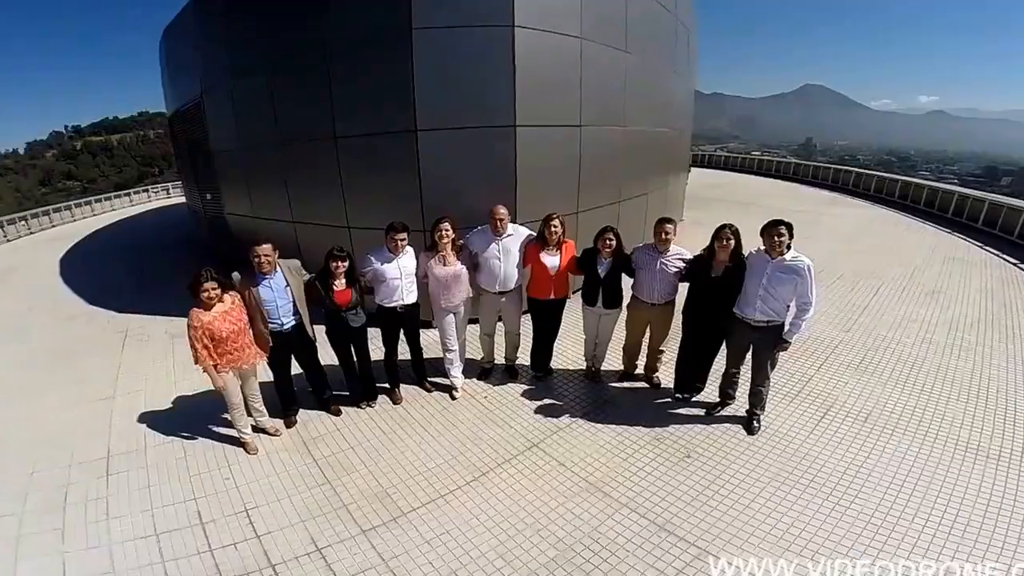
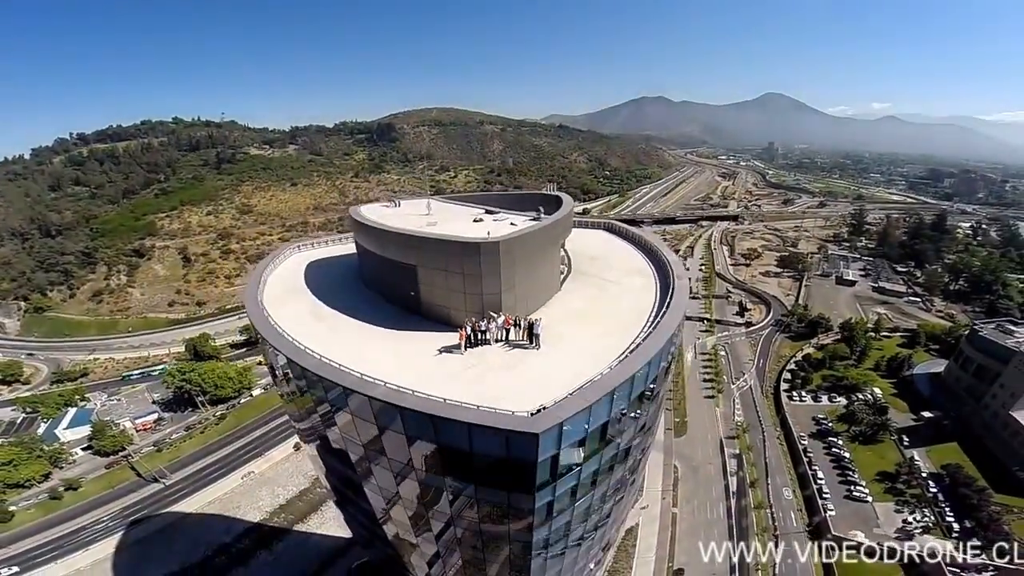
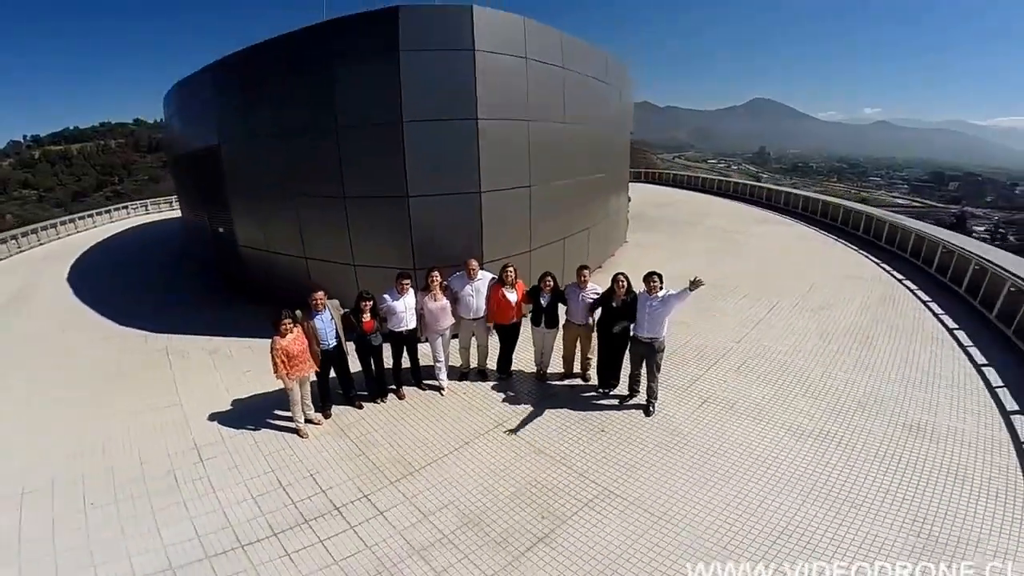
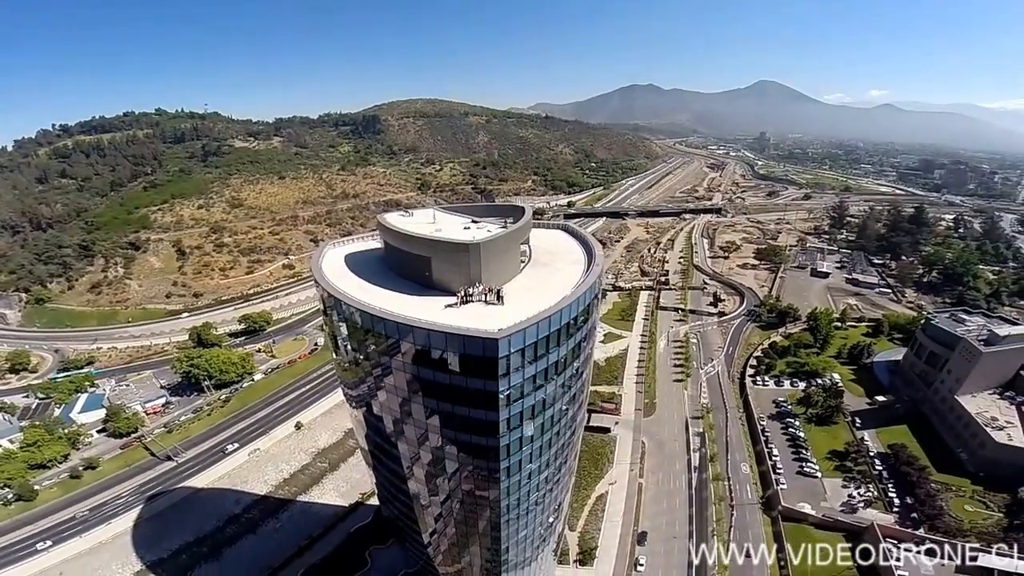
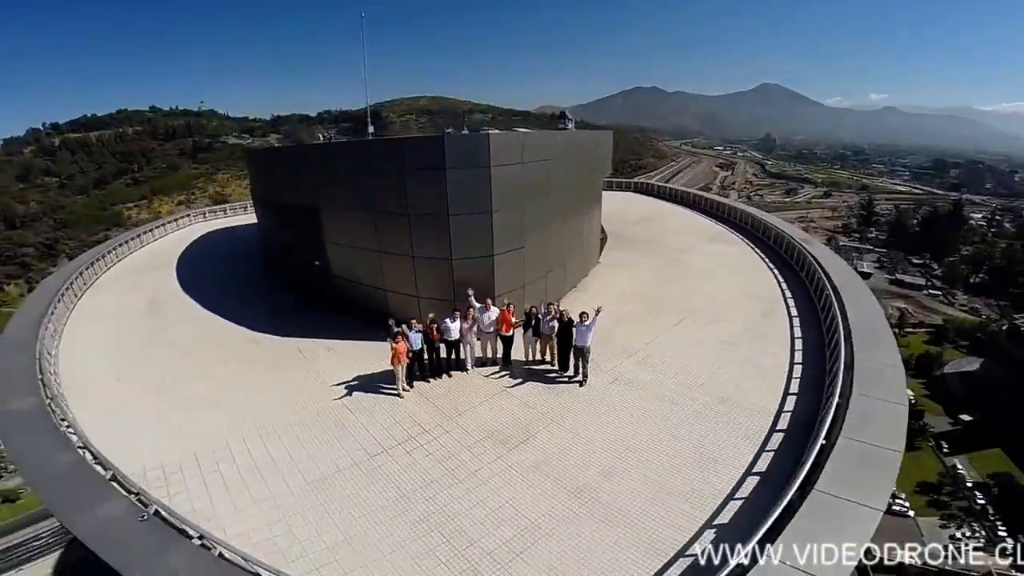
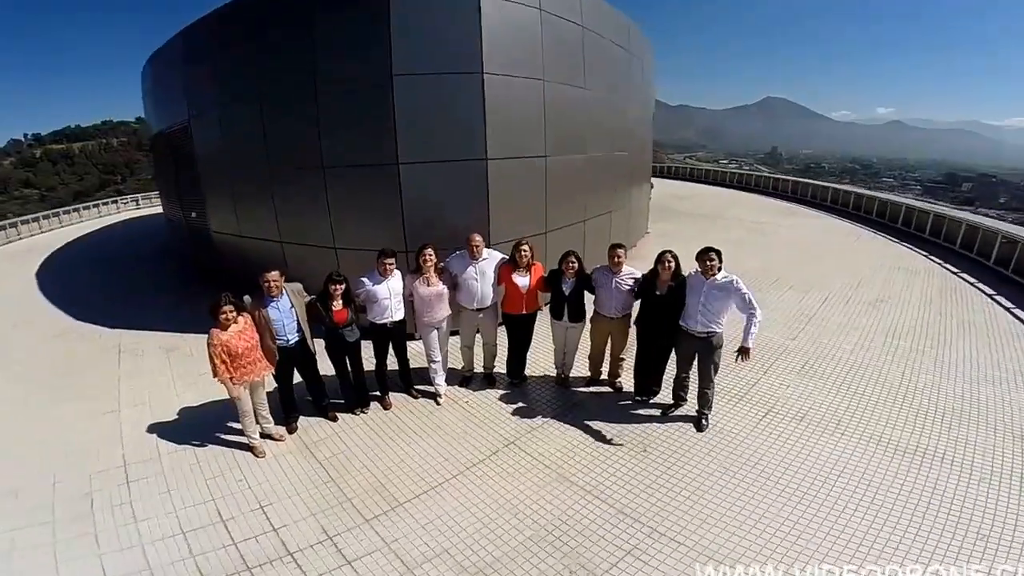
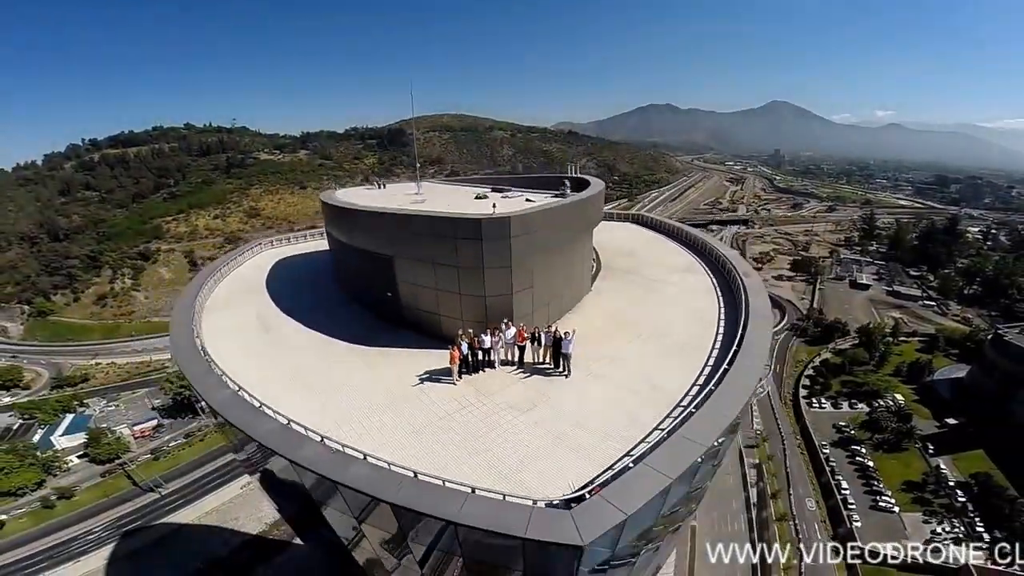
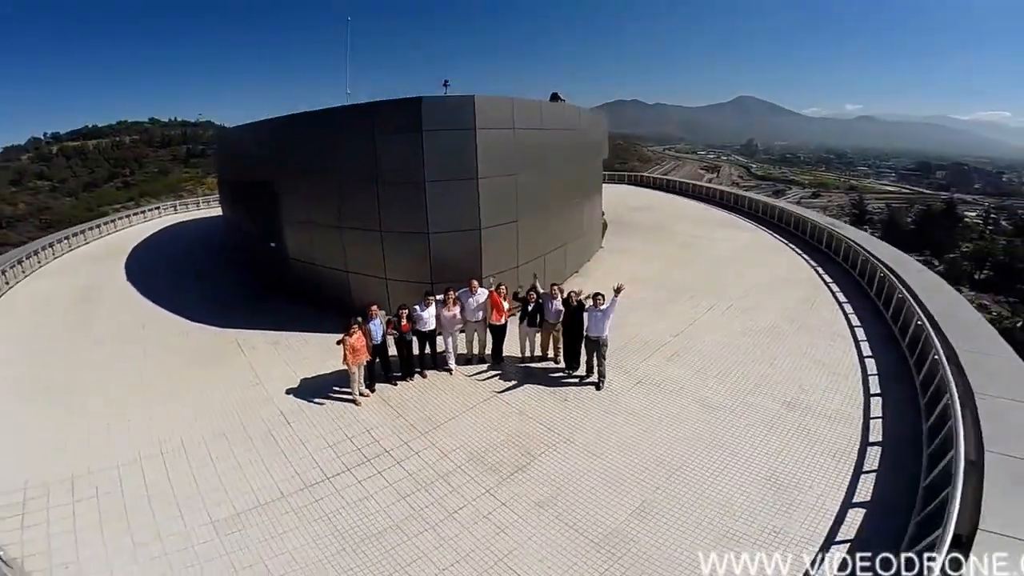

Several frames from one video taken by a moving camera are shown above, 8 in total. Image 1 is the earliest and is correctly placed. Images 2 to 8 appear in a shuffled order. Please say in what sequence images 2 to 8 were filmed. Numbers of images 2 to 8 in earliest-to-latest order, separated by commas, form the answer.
6, 3, 8, 5, 7, 2, 4
